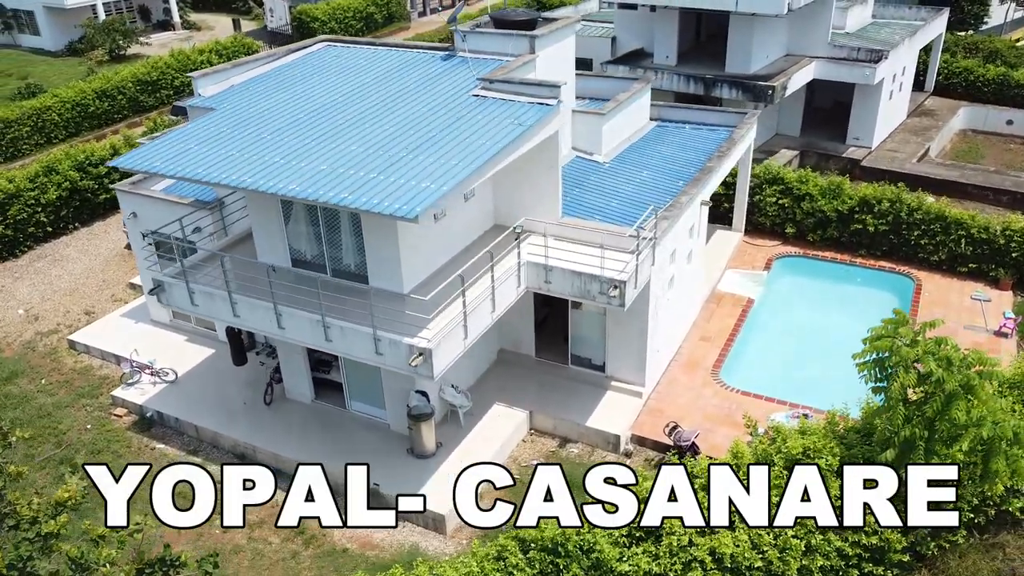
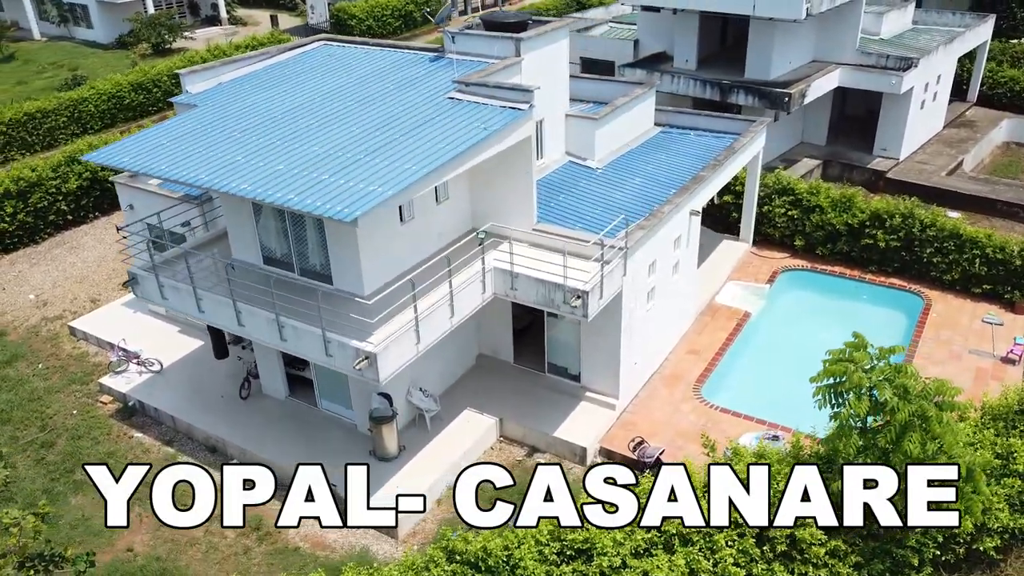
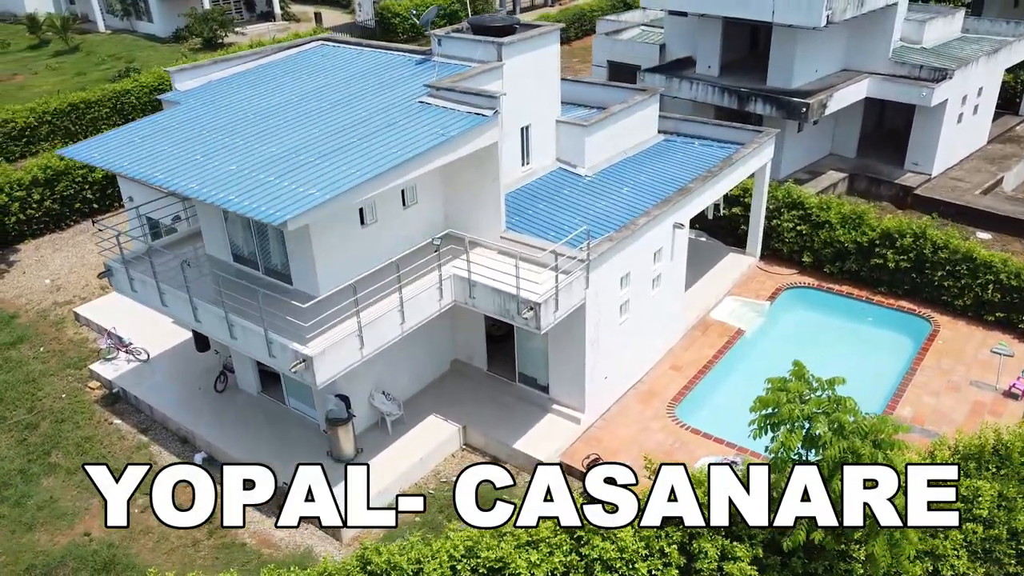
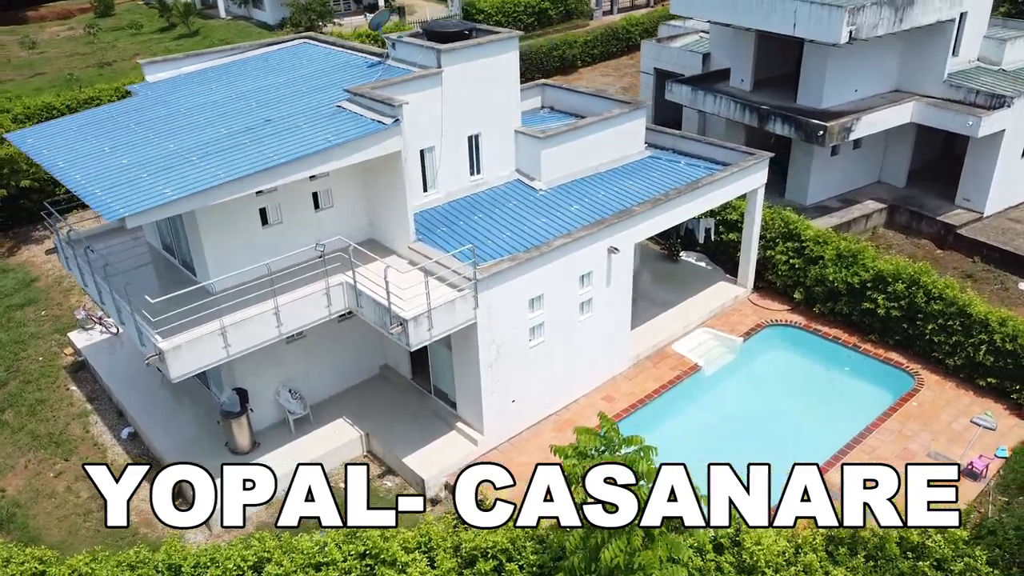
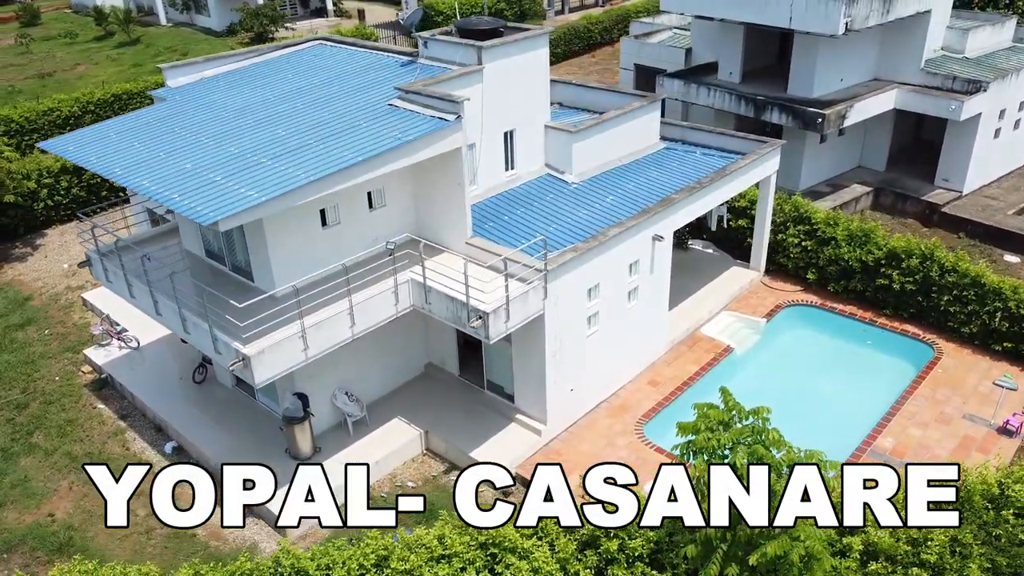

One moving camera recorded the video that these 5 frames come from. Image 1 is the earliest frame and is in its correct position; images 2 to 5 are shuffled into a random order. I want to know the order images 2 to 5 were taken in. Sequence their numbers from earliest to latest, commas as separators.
2, 3, 5, 4
